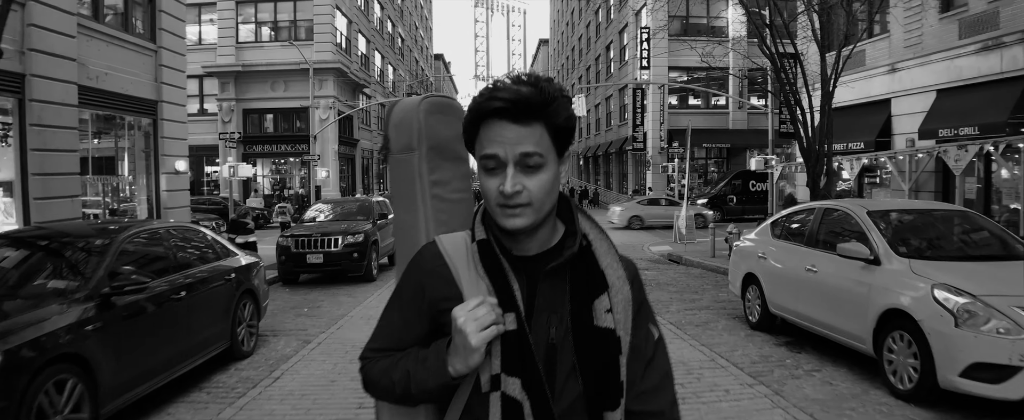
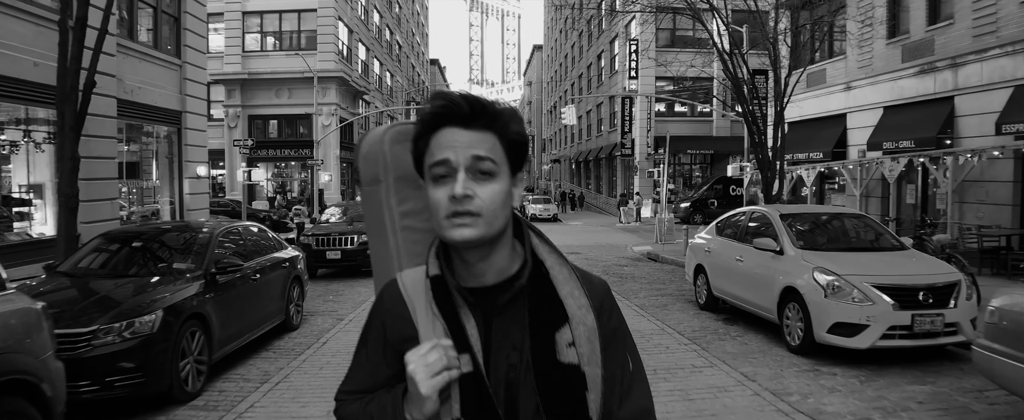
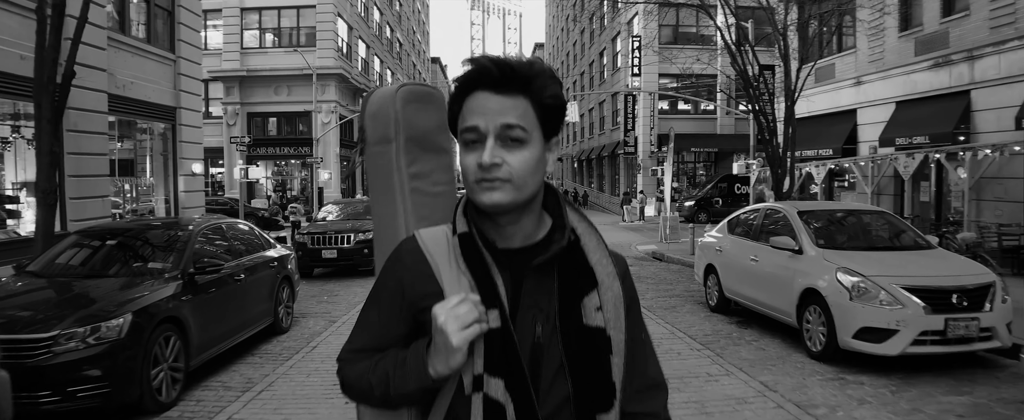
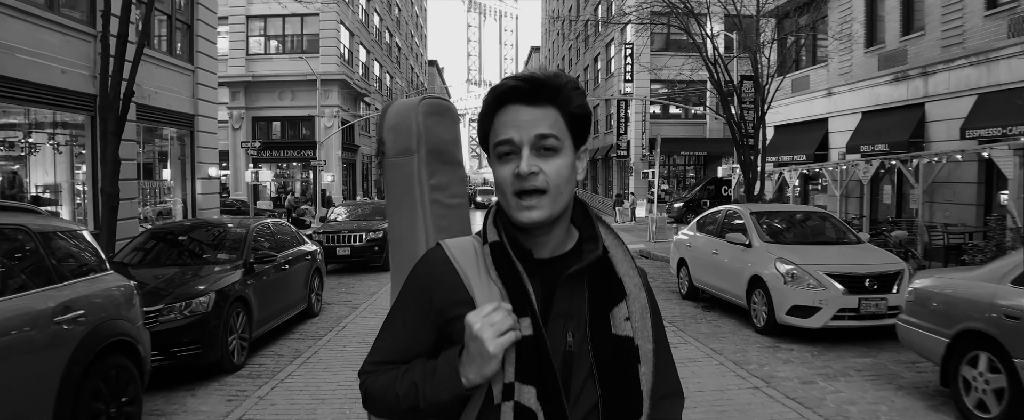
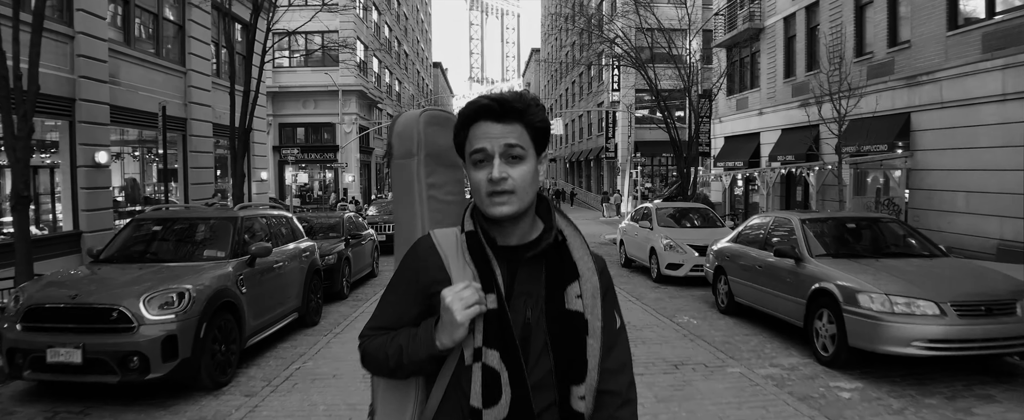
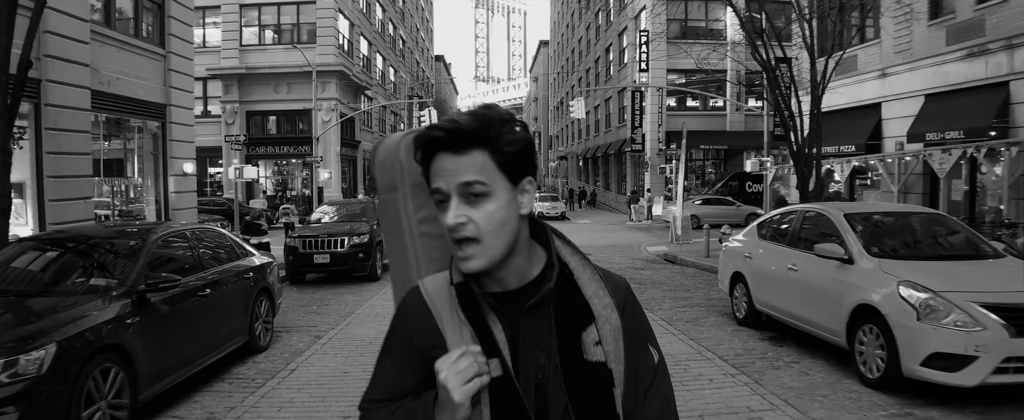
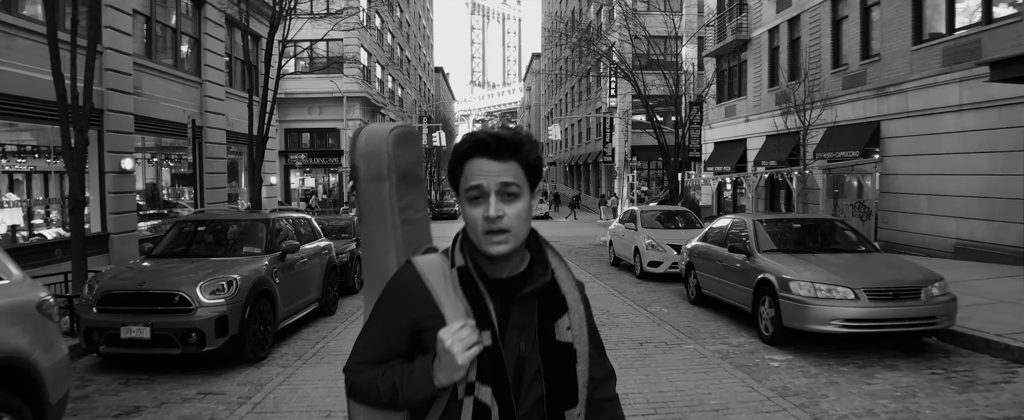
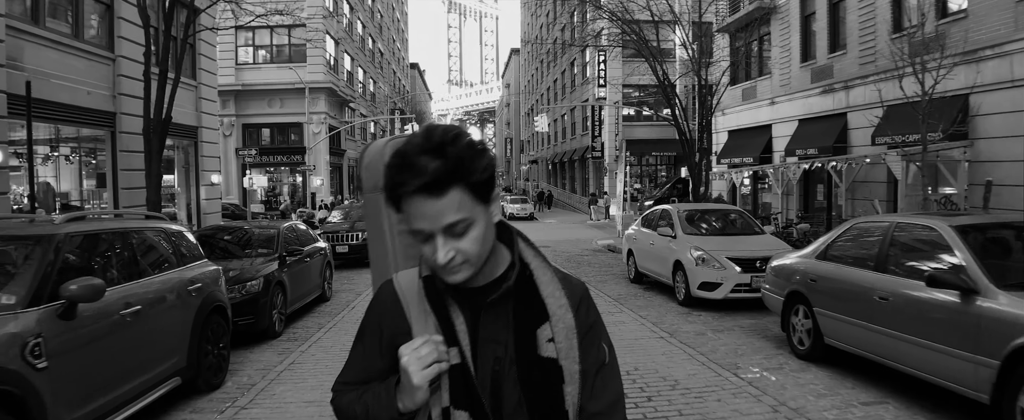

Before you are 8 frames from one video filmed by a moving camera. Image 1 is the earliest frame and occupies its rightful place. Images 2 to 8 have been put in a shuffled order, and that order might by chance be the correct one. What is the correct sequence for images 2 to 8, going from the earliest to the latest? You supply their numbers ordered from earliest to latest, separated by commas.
6, 3, 2, 4, 8, 5, 7
